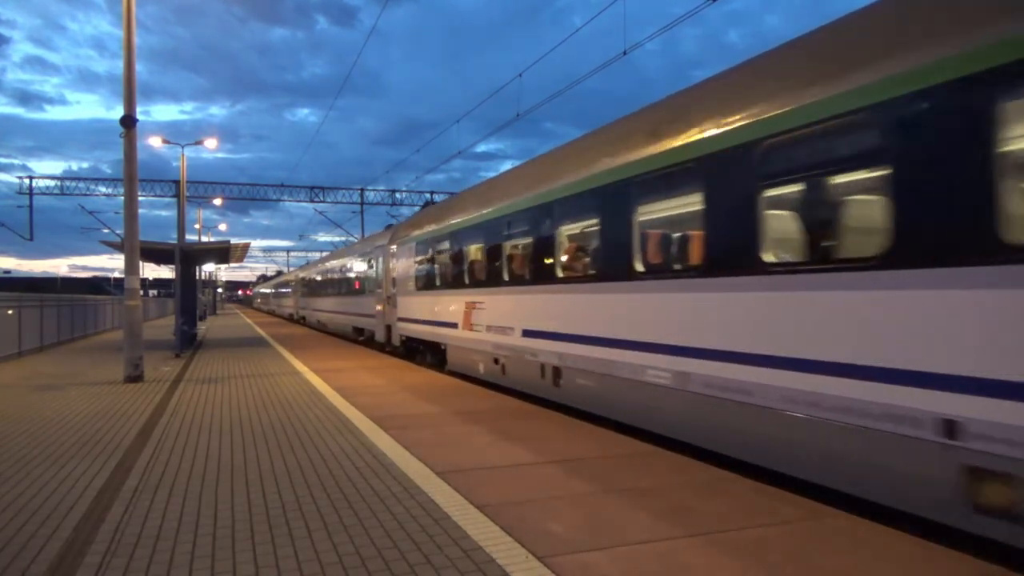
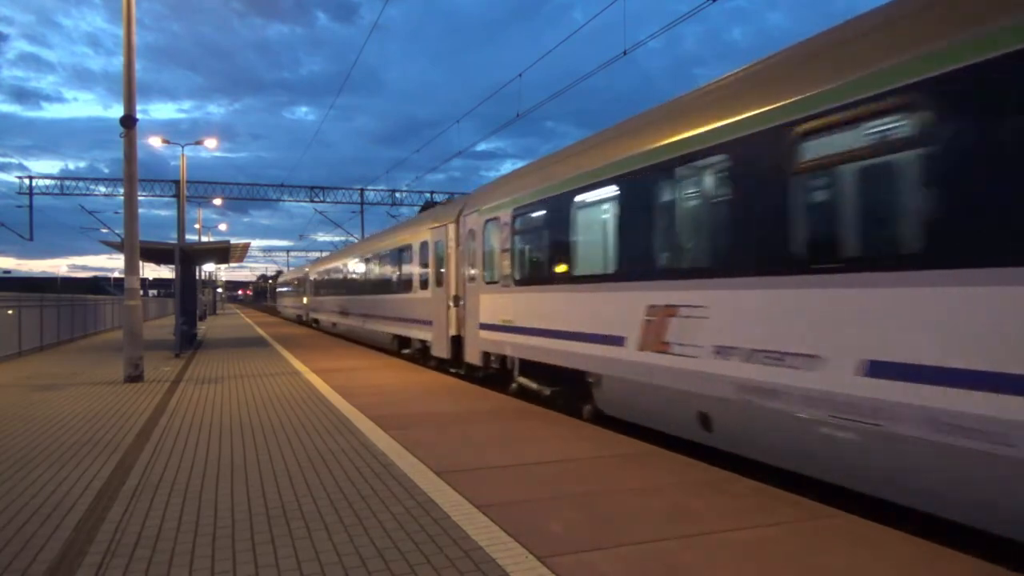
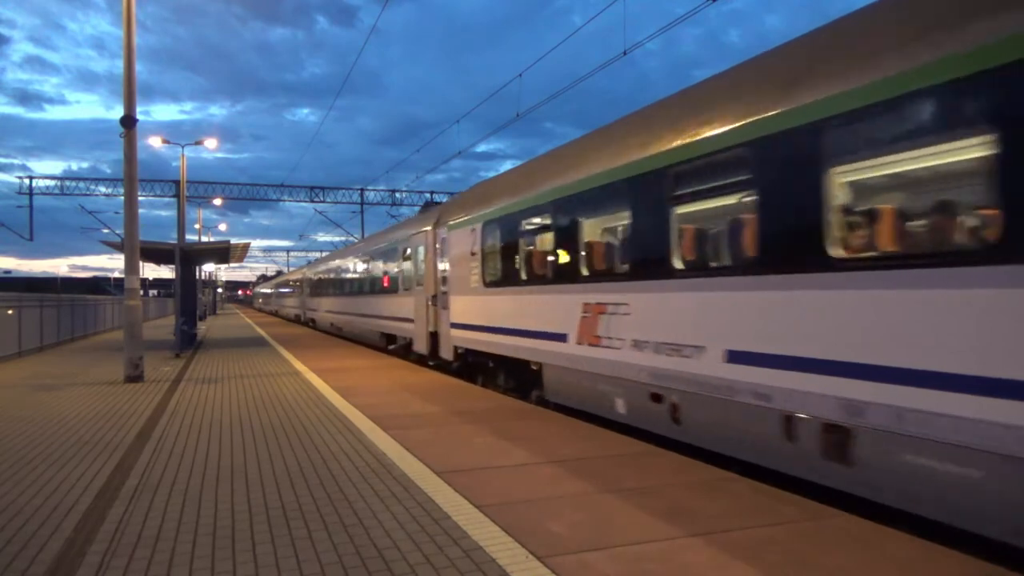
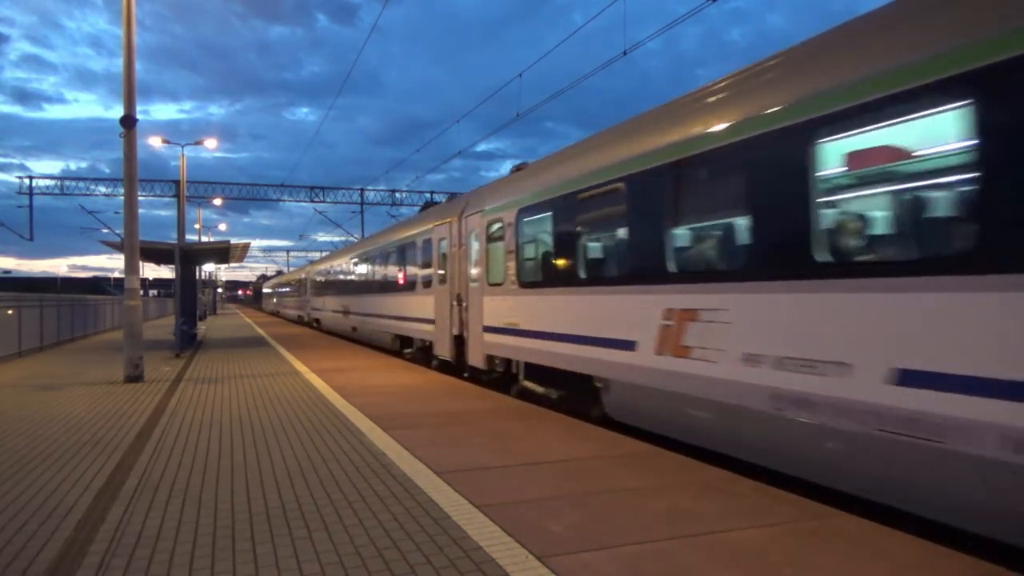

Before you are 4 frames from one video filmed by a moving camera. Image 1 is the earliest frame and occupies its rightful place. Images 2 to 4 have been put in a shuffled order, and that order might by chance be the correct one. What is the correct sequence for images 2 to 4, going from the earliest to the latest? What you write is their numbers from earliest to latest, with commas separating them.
3, 4, 2
